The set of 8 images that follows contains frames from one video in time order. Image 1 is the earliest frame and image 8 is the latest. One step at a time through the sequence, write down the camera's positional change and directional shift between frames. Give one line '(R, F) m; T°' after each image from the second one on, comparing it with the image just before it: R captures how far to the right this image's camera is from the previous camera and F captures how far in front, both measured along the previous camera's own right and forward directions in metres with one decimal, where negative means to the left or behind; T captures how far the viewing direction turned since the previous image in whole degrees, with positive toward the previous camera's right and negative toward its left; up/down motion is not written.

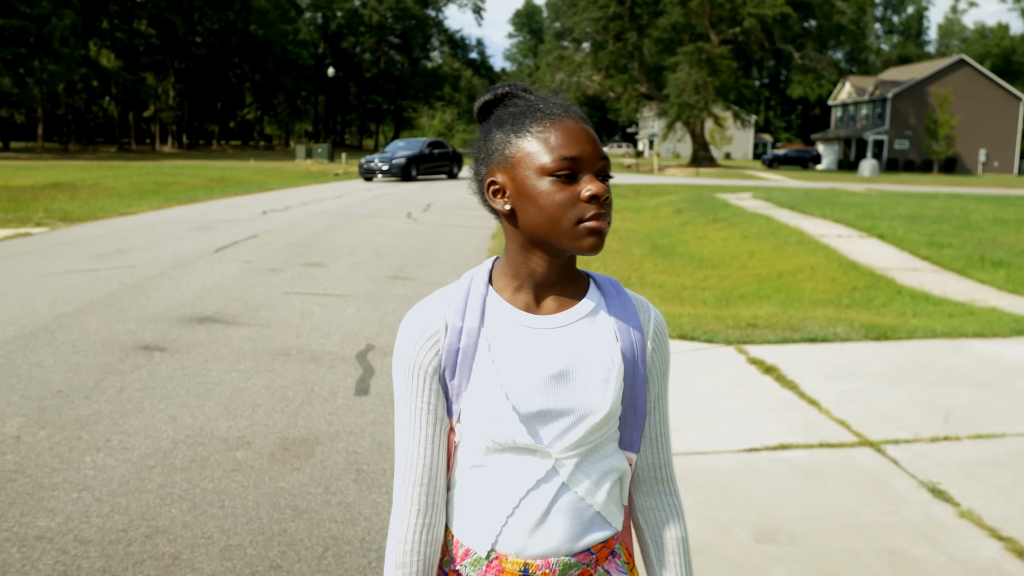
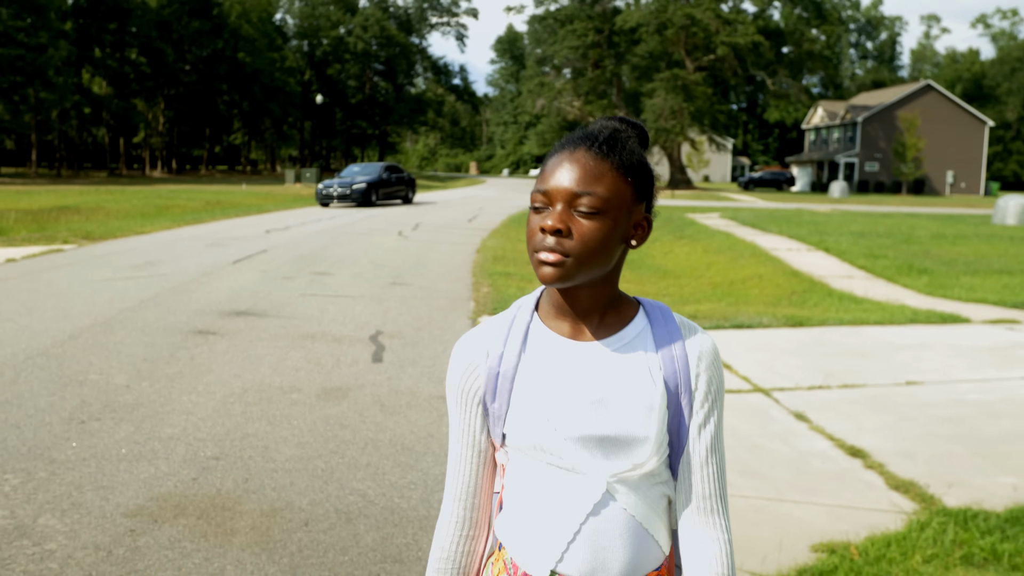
(0.0, -1.7) m; +1°
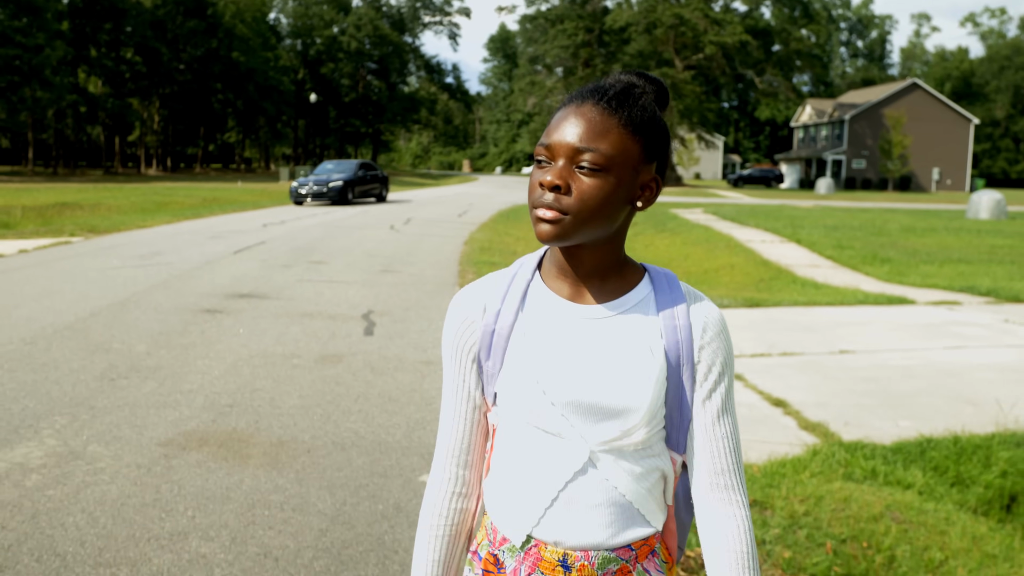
(+0.1, -0.9) m; 0°
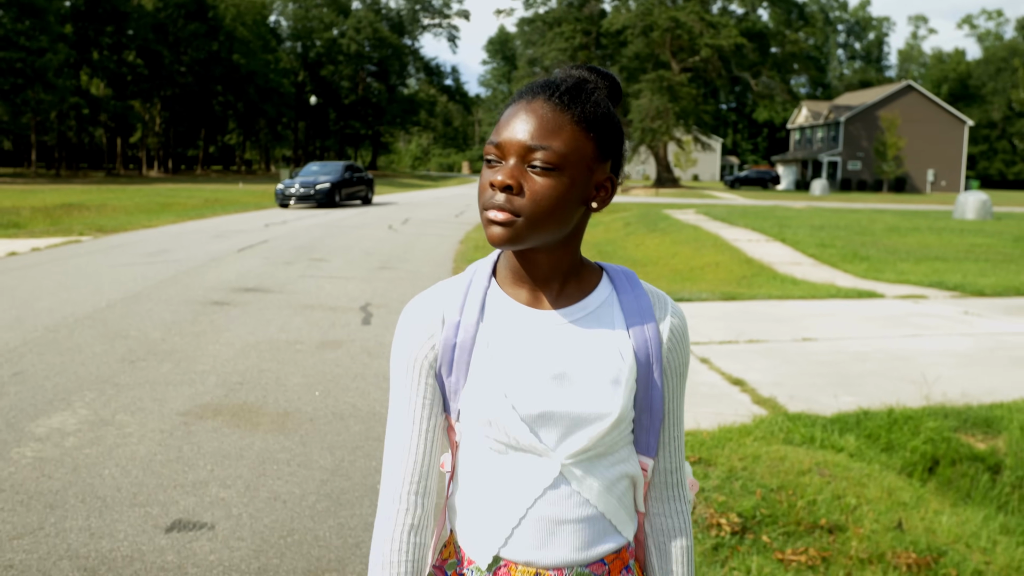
(+0.1, -0.6) m; 0°
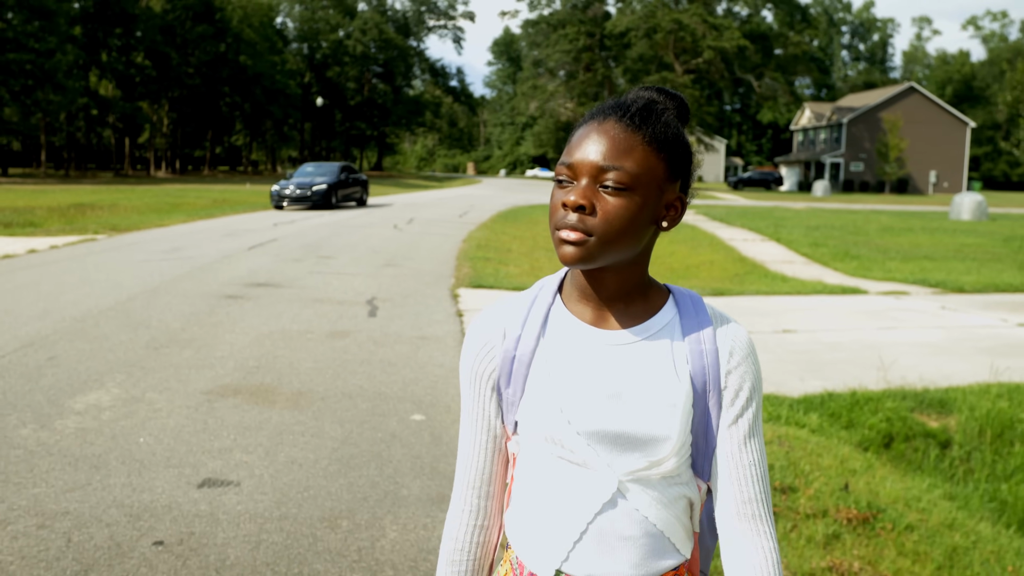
(+0.1, -0.6) m; 0°
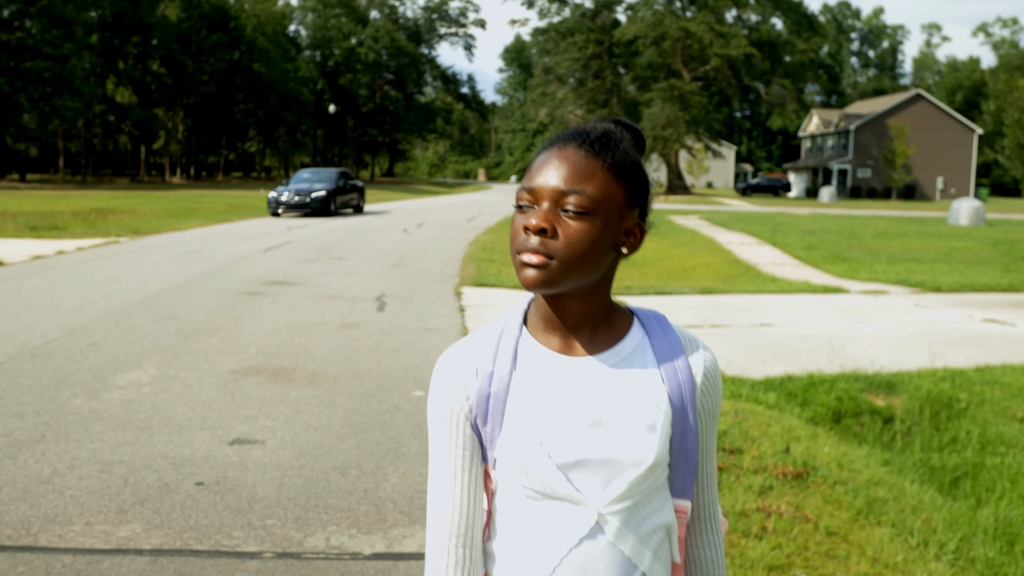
(+0.1, -0.8) m; -1°
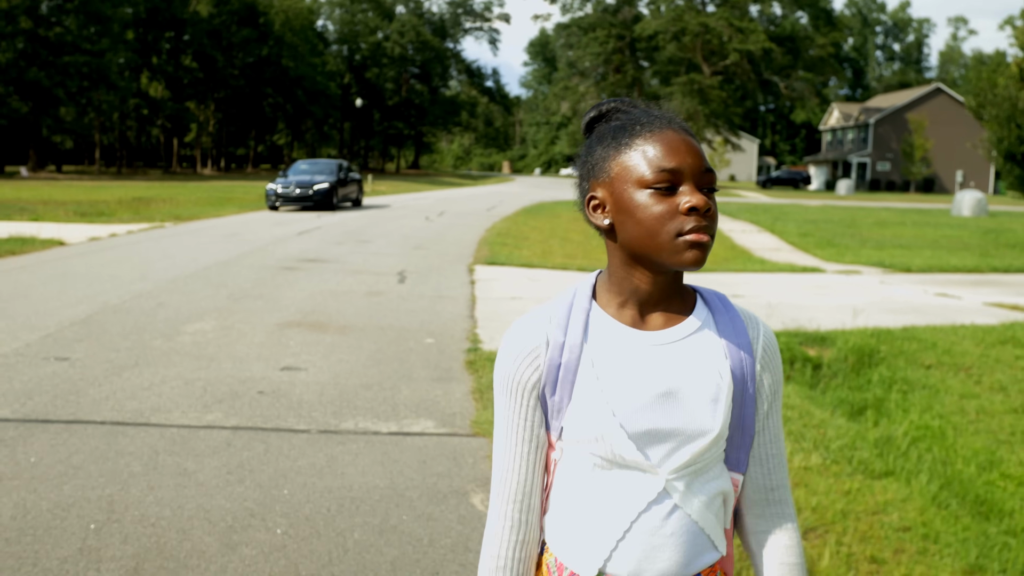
(+0.3, -1.5) m; -1°
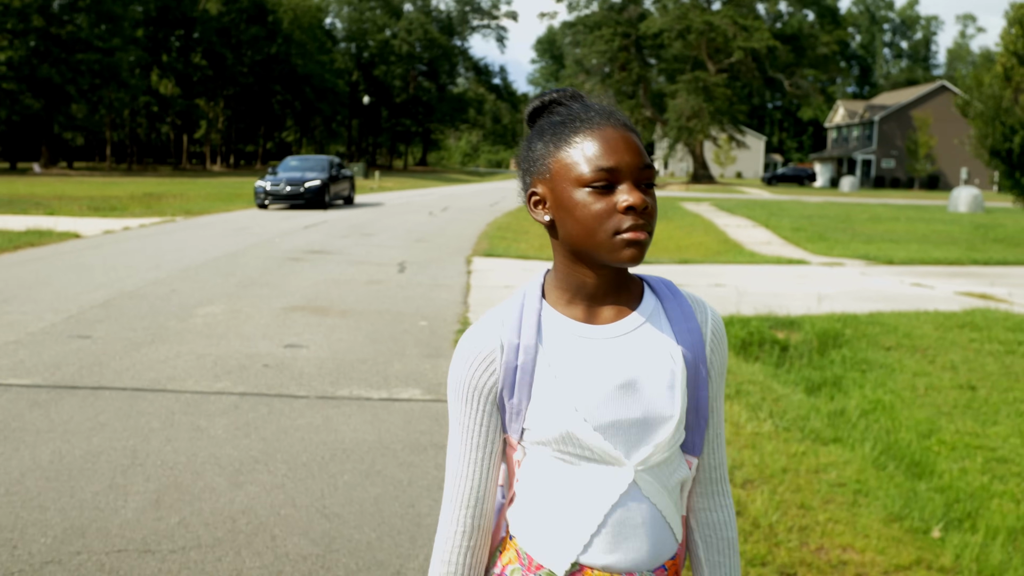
(+0.2, -0.6) m; 0°
